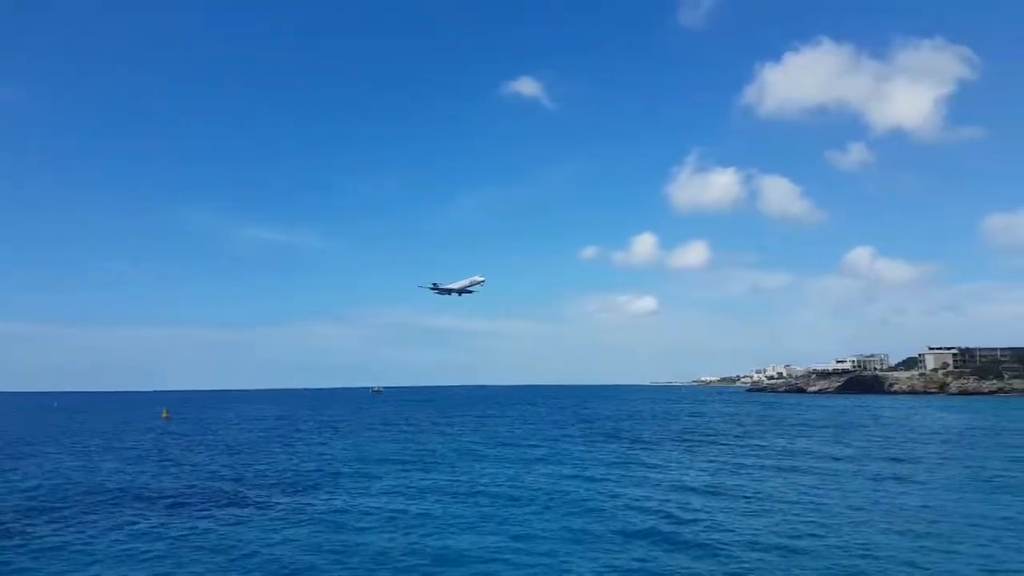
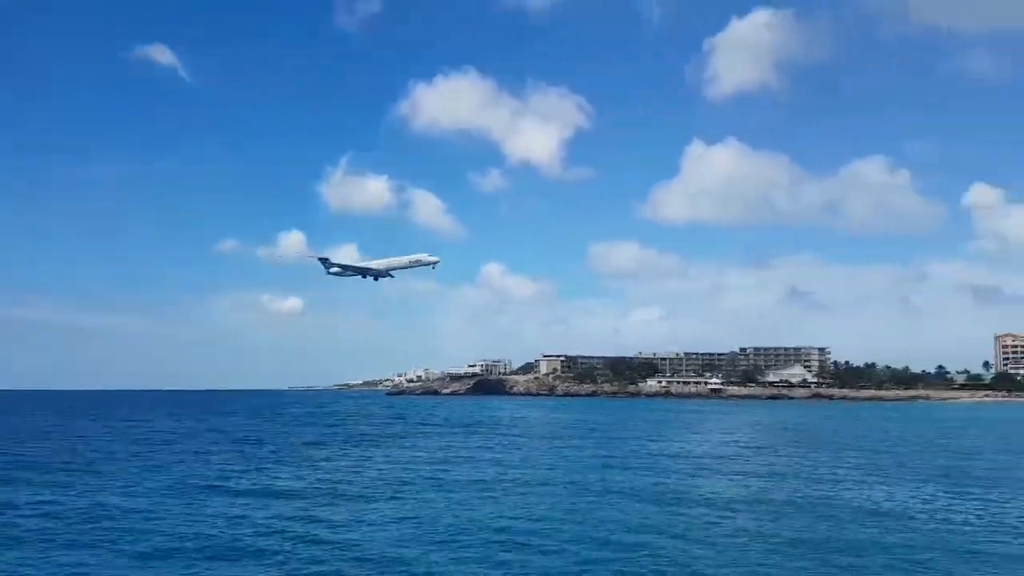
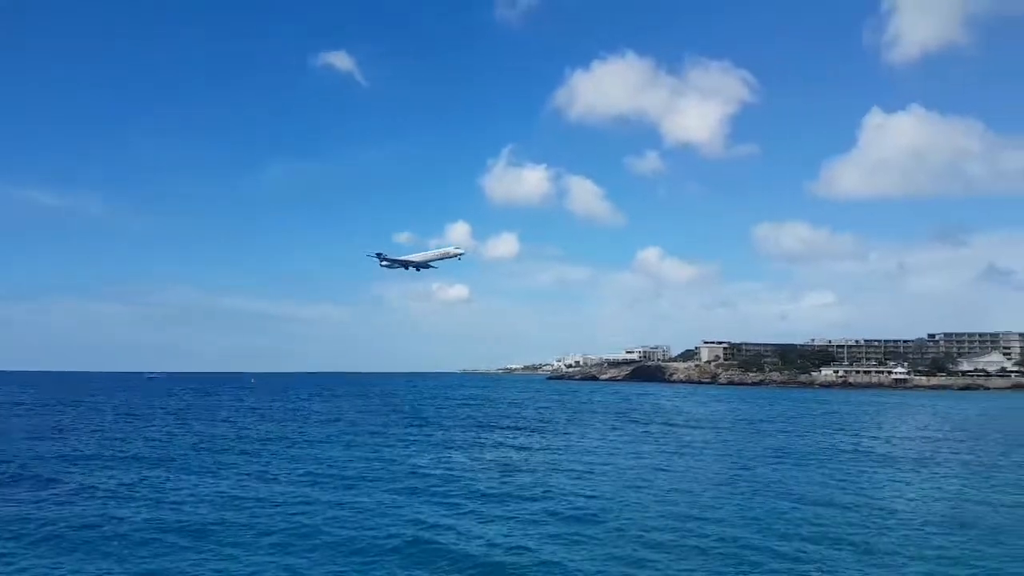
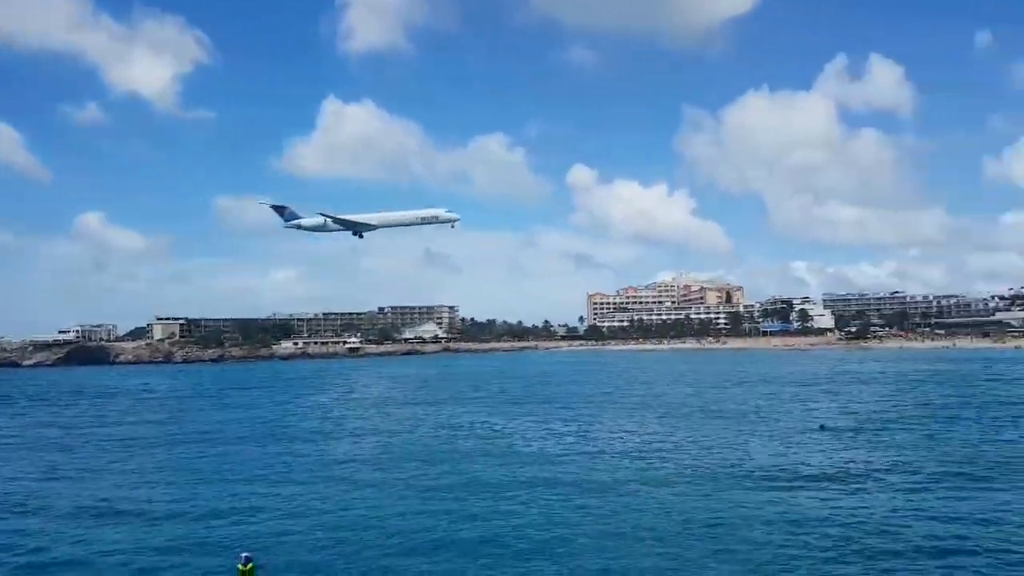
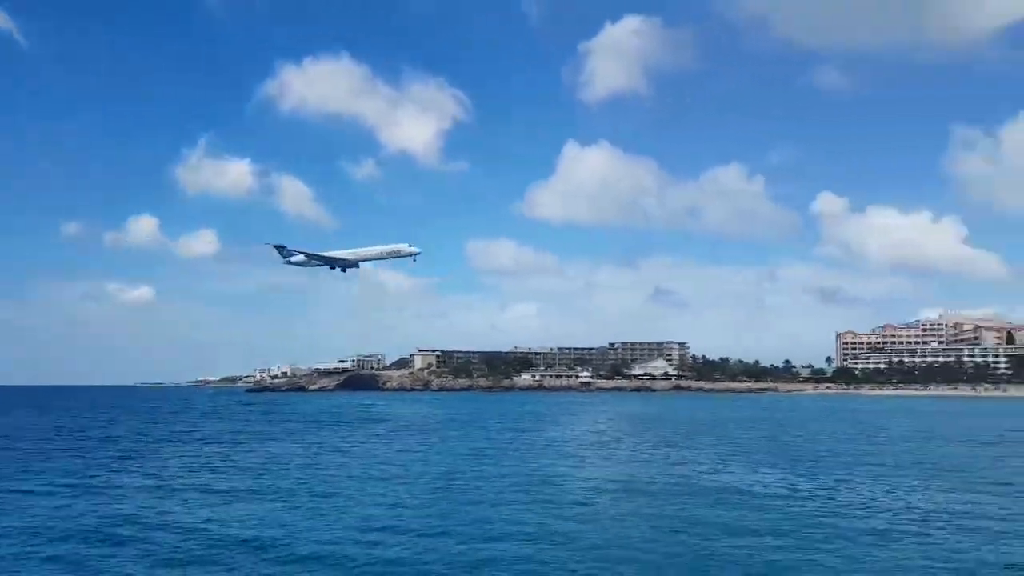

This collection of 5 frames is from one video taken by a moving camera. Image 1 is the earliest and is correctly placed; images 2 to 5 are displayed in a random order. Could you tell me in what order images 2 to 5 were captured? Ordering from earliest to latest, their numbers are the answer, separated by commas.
3, 2, 5, 4
